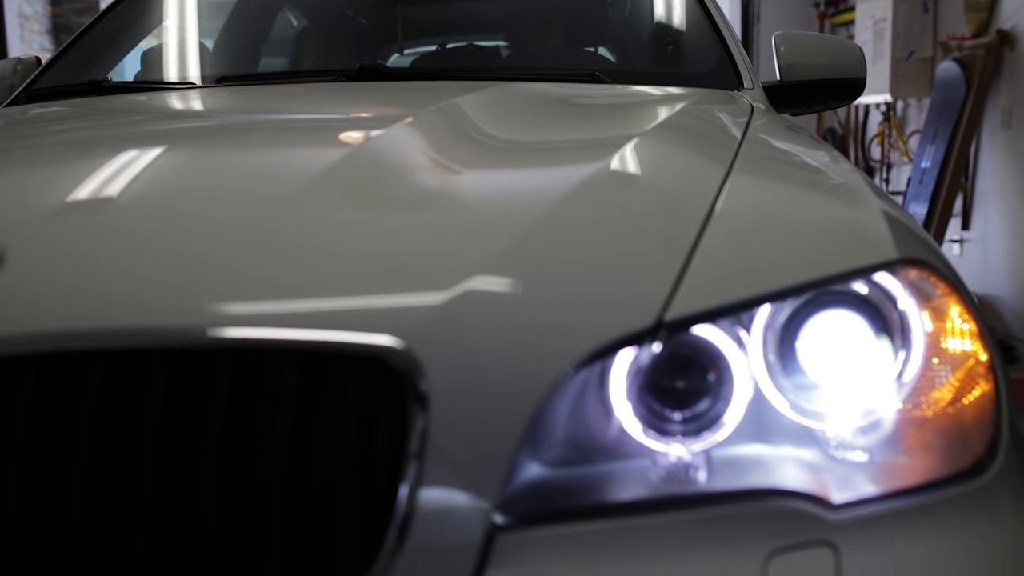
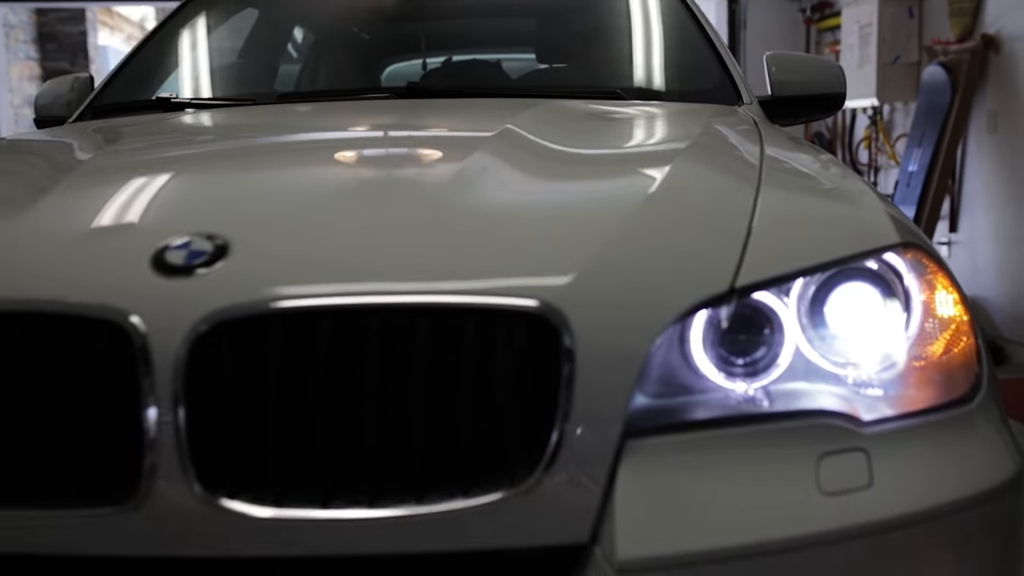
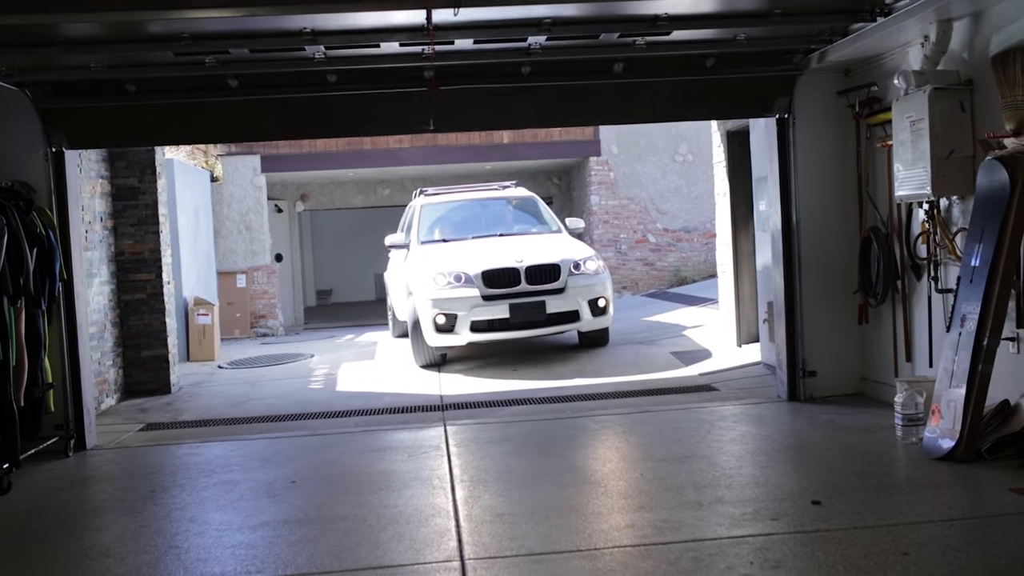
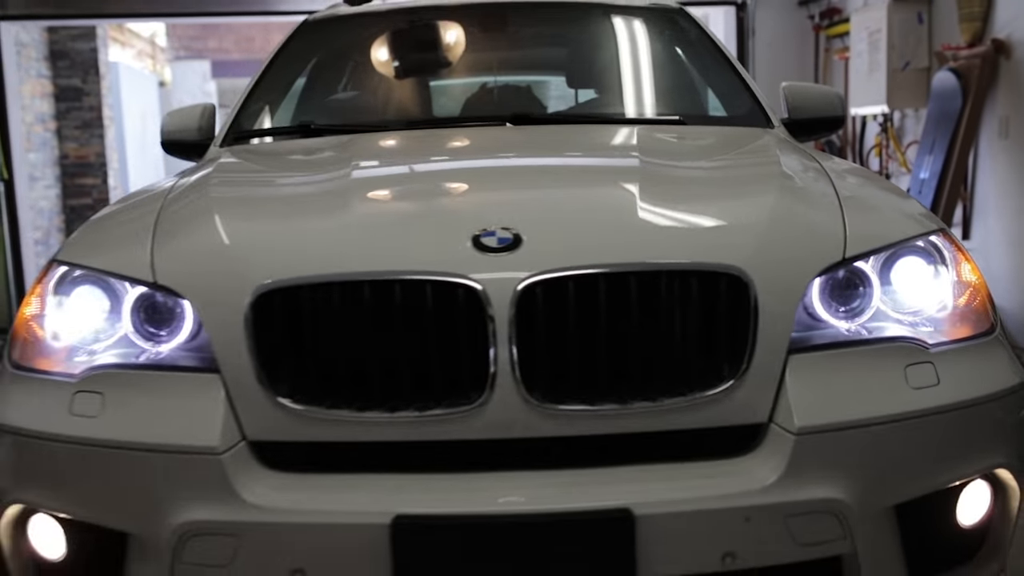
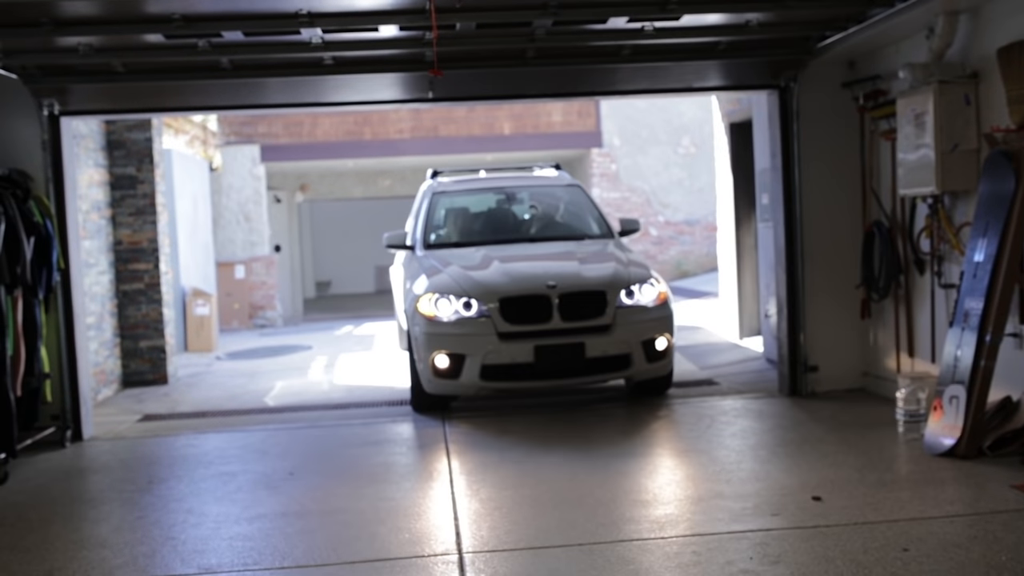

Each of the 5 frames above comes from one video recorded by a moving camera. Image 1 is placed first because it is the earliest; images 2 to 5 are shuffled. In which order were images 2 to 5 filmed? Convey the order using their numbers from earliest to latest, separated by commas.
2, 4, 5, 3
